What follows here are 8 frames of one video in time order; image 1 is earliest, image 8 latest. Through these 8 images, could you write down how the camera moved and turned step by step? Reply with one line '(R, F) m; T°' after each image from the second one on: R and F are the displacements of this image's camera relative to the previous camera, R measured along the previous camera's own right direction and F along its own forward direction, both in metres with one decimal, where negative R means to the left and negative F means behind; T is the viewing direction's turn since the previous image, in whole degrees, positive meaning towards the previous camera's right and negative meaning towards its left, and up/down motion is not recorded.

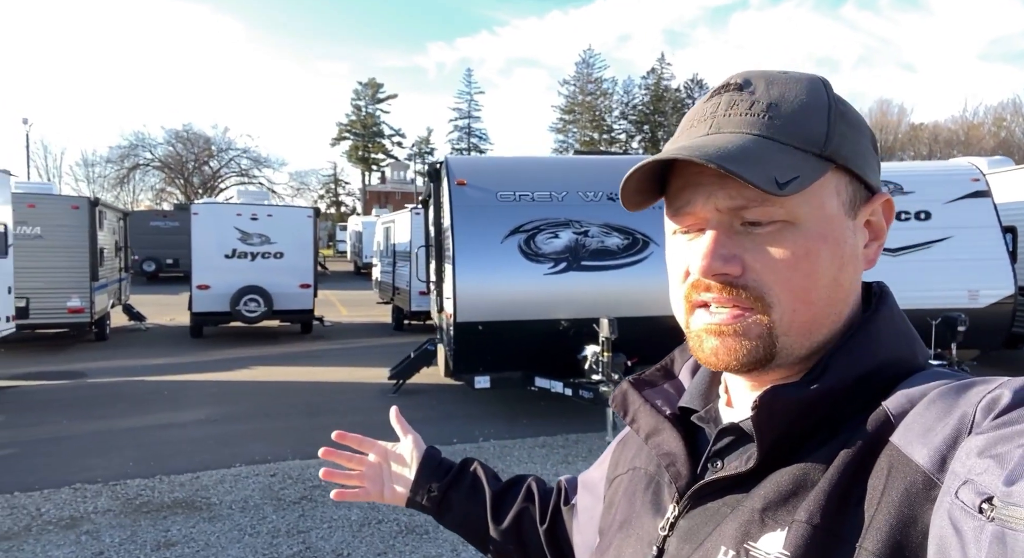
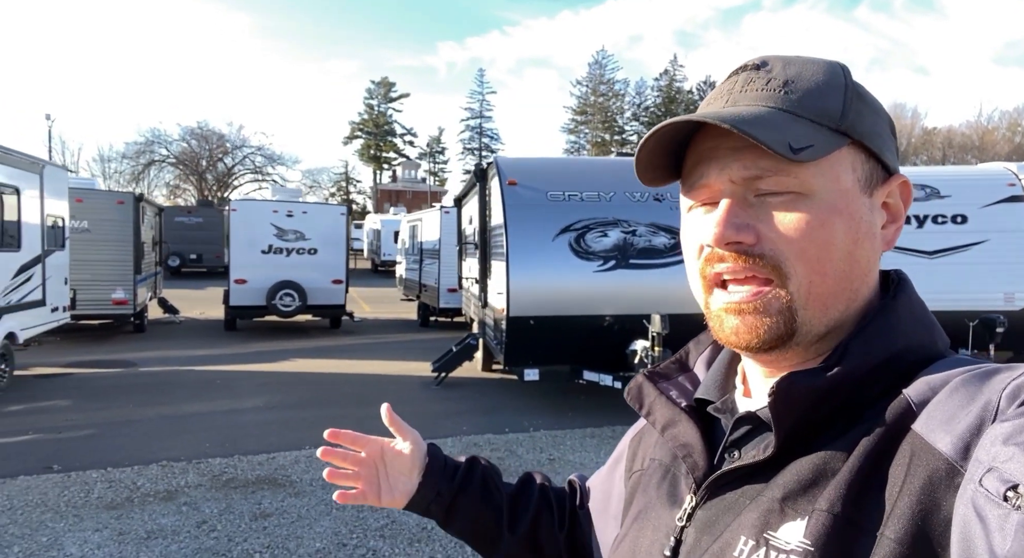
(-0.4, -0.3) m; -1°
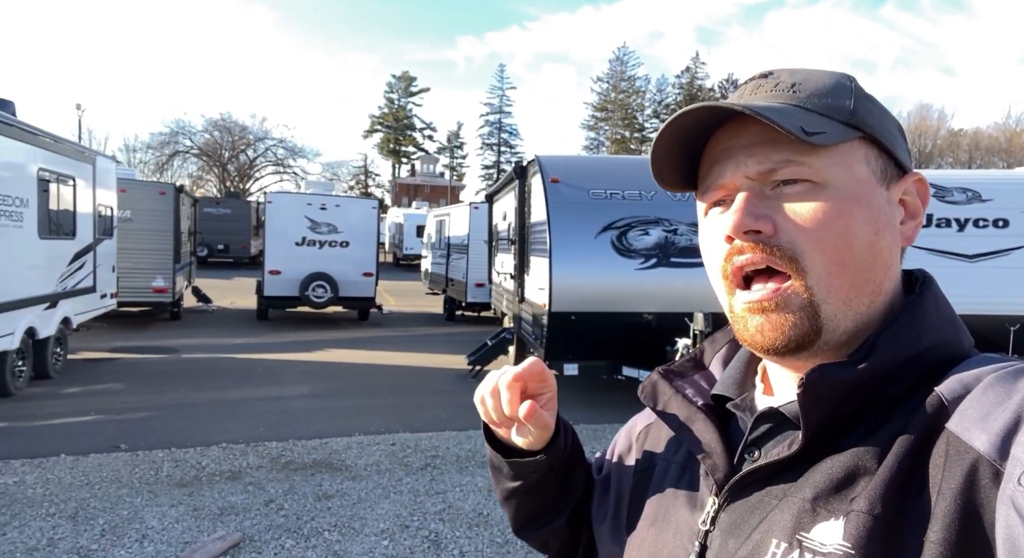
(-0.3, -0.1) m; -2°
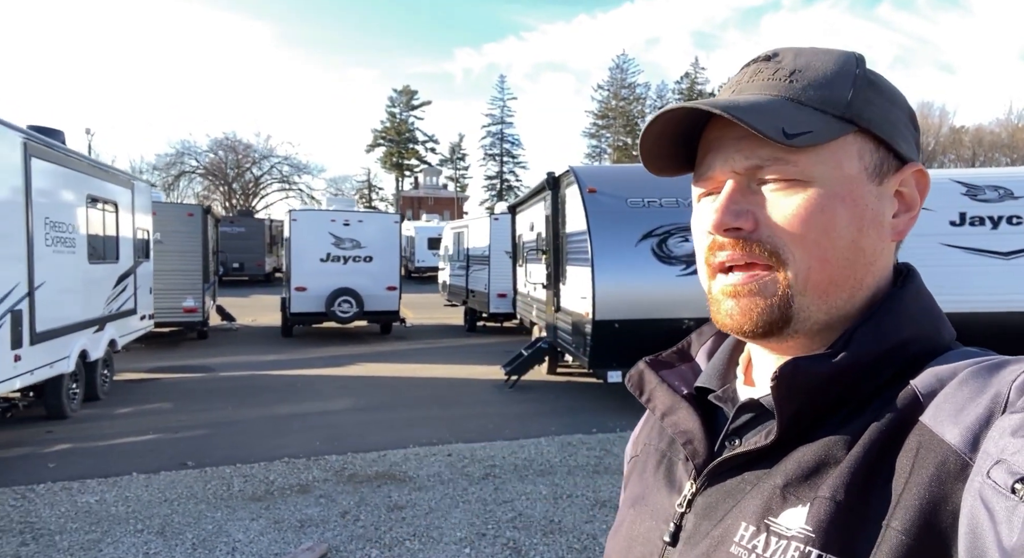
(-0.4, -0.1) m; -1°
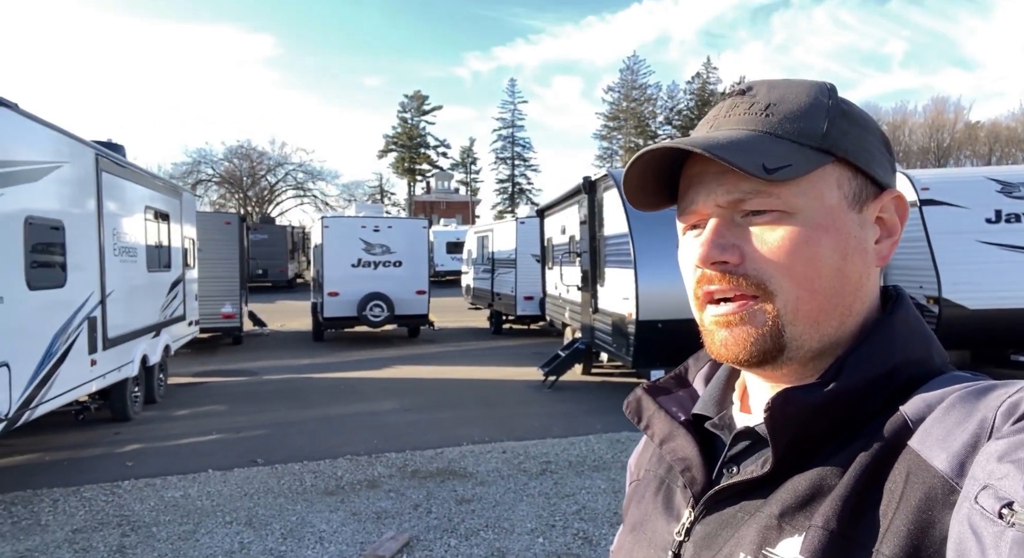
(-0.3, -0.2) m; -2°
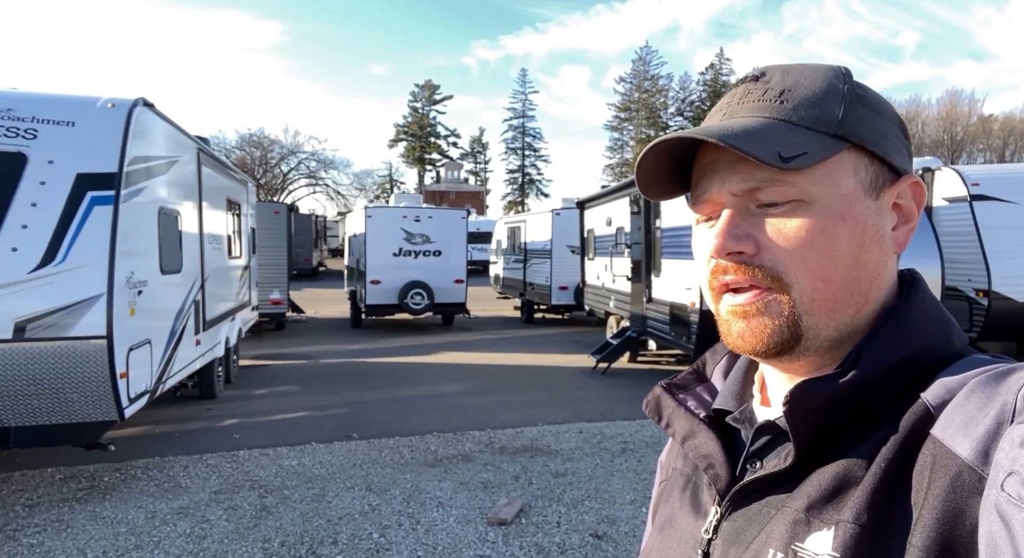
(-0.6, -0.4) m; -1°
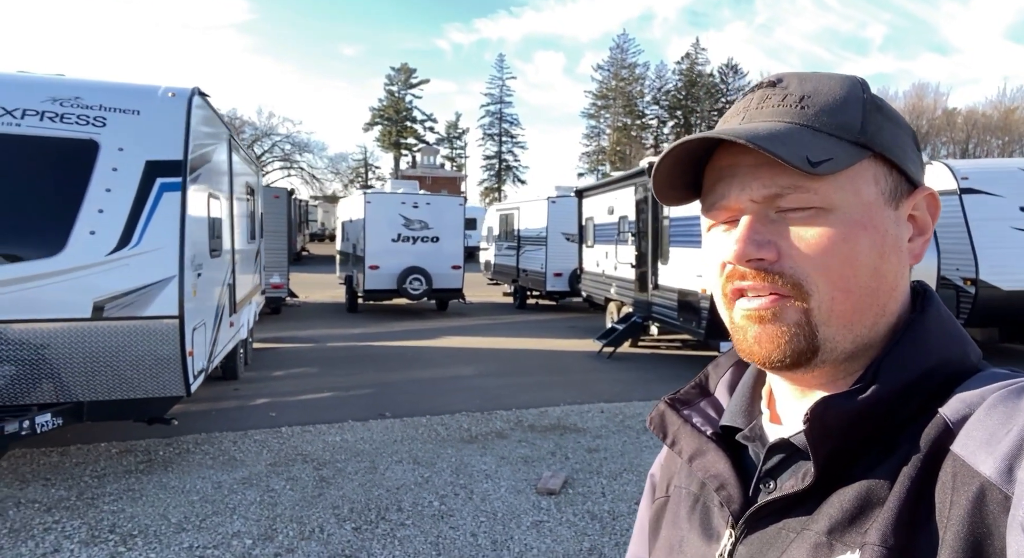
(-0.5, -0.3) m; +2°
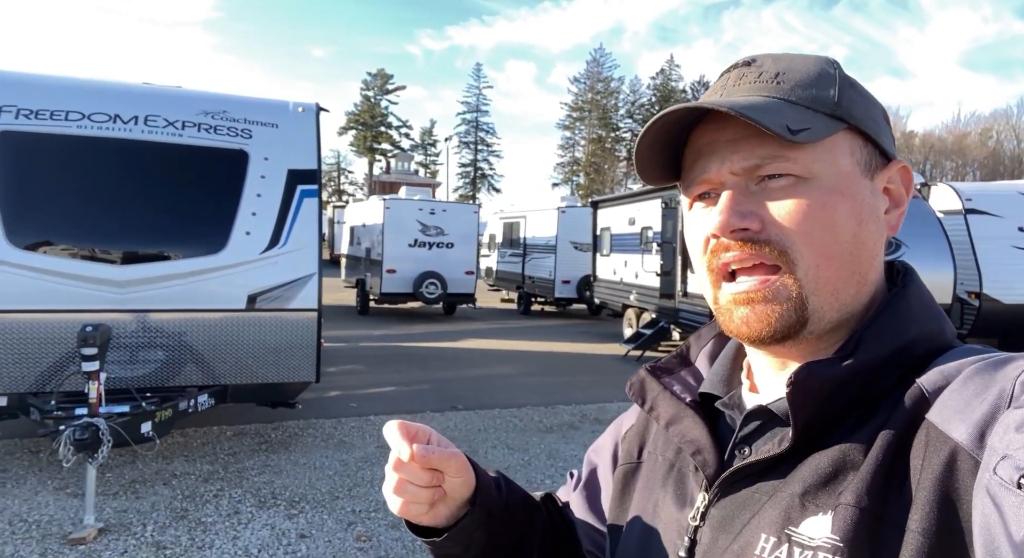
(-0.9, -0.5) m; +2°
